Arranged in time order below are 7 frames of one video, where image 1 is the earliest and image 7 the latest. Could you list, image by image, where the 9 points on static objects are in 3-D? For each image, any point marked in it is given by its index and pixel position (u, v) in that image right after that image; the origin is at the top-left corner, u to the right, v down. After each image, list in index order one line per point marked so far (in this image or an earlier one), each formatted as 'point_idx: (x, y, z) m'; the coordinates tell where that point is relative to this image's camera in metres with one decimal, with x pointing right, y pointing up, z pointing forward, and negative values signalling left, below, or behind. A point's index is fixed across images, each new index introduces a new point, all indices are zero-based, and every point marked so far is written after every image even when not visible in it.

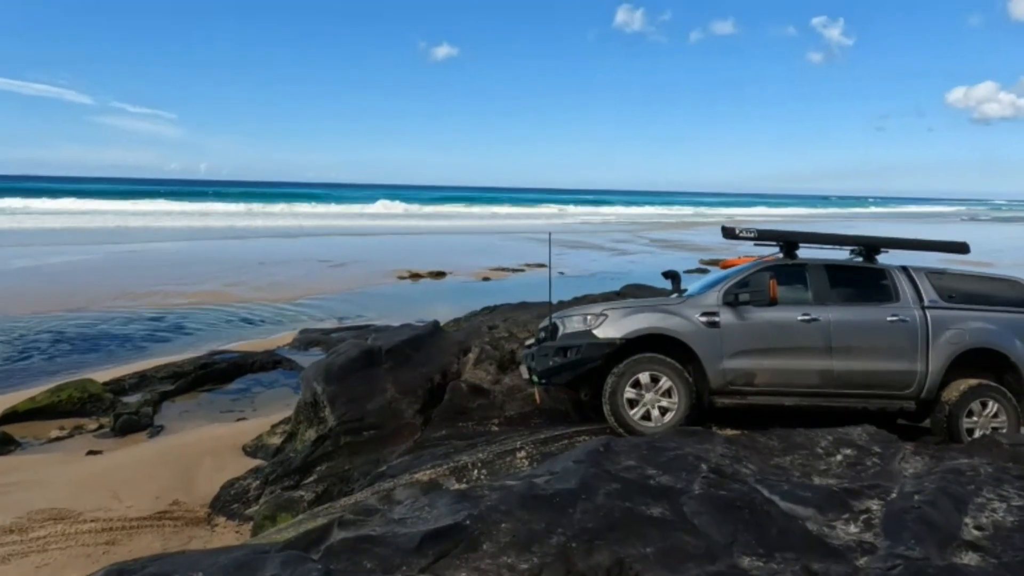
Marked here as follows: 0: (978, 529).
0: (+2.5, -1.3, +3.6) m
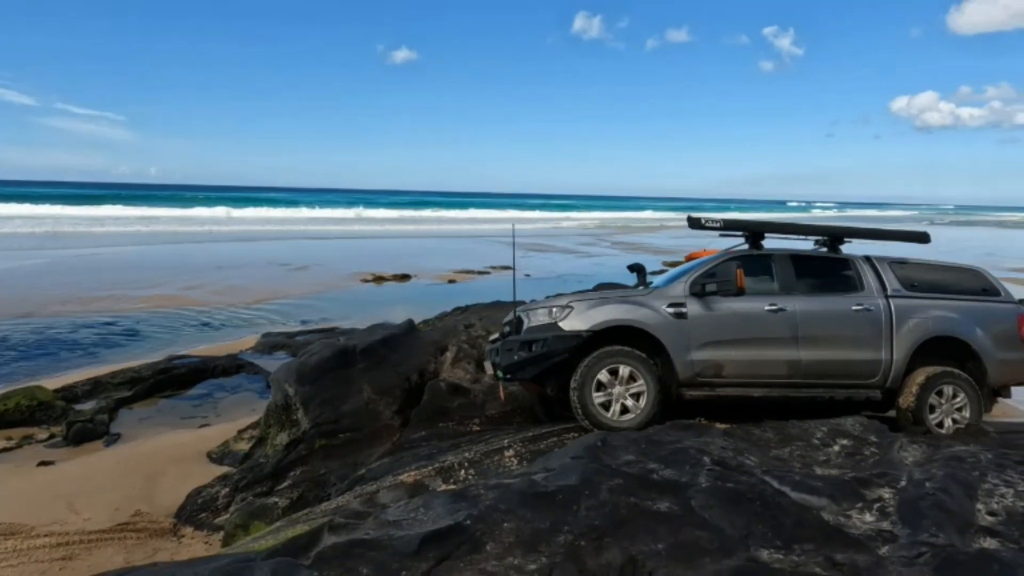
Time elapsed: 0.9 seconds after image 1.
0: (+2.5, -1.2, +3.5) m
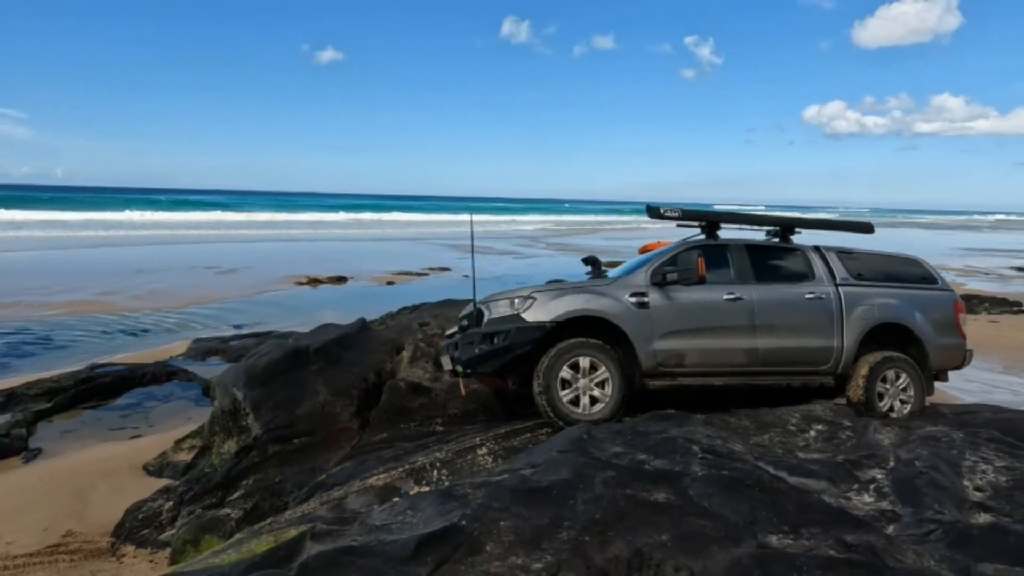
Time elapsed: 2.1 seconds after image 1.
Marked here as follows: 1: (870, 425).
0: (+2.5, -1.1, +3.6) m
1: (+2.6, -1.0, +4.8) m
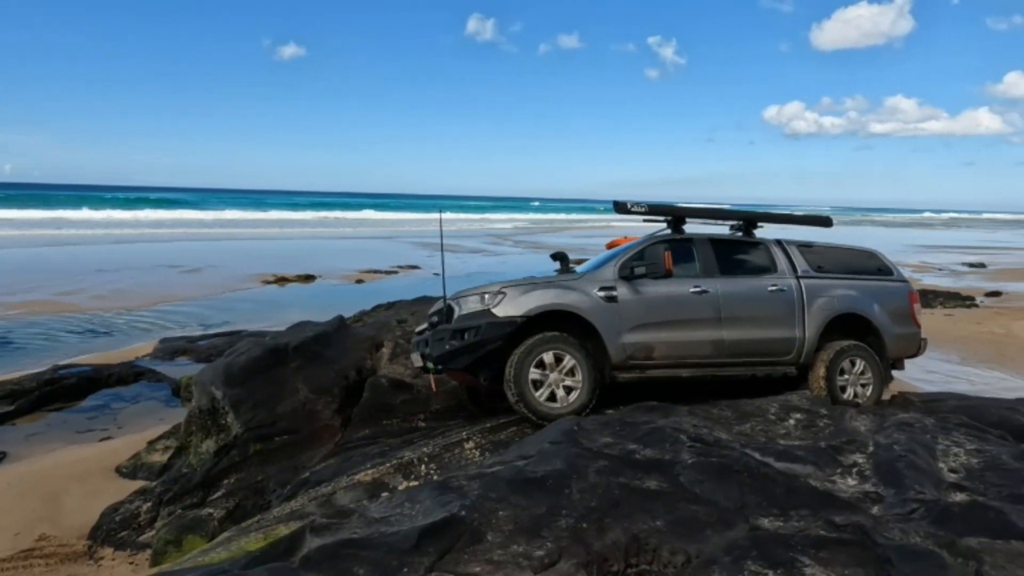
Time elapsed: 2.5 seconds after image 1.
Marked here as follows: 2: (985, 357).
0: (+2.5, -1.0, +3.7) m
1: (+2.5, -0.9, +5.0) m
2: (+9.1, -1.3, +12.9) m
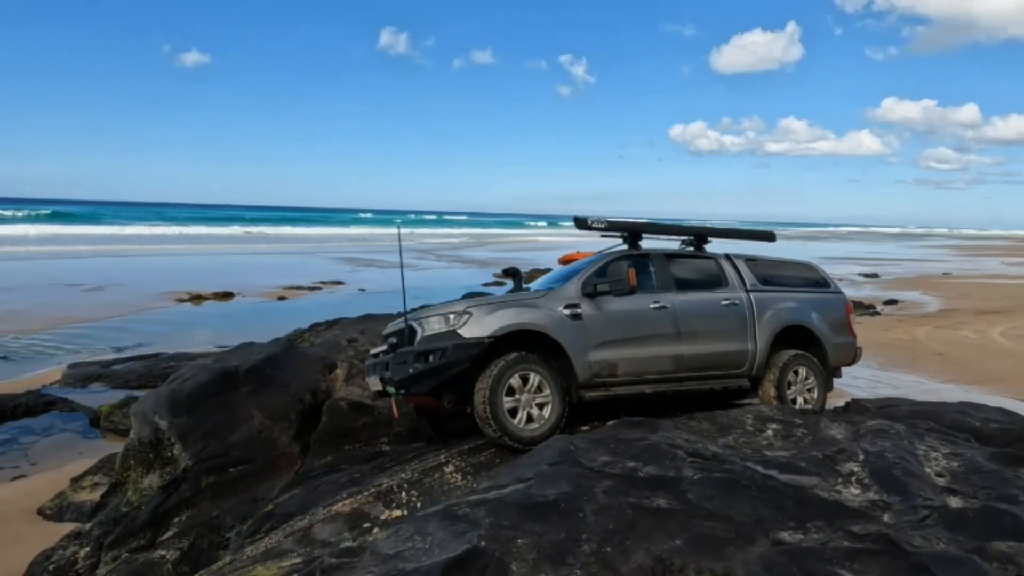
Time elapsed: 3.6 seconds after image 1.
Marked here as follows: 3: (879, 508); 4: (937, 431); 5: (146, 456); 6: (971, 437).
0: (+2.5, -1.1, +3.9) m
1: (+2.4, -1.0, +5.2) m
2: (+8.0, -1.5, +13.9) m
3: (+1.9, -1.1, +3.5) m
4: (+3.1, -1.0, +4.9) m
5: (-3.6, -1.6, +6.5) m
6: (+3.4, -1.1, +4.9) m
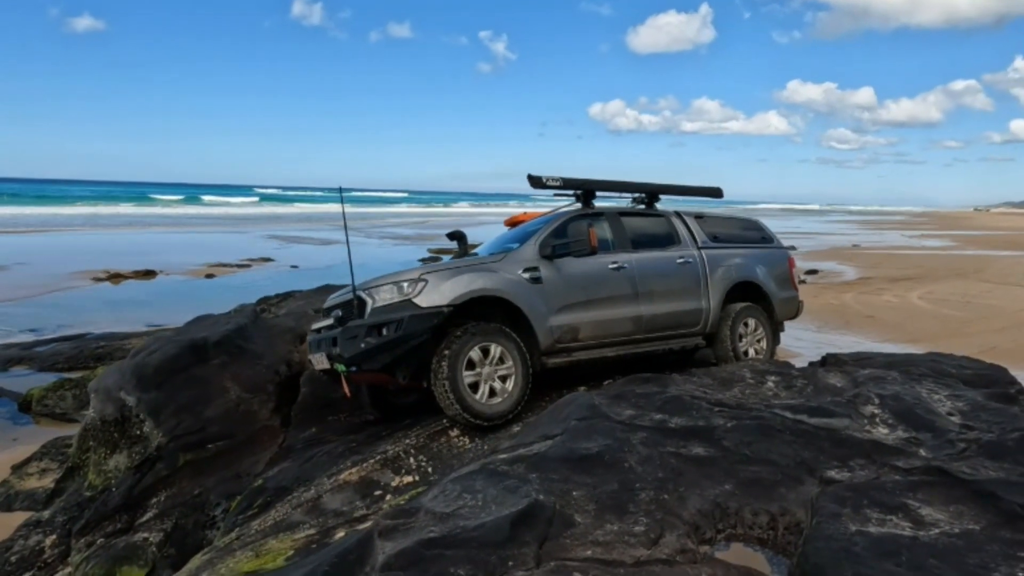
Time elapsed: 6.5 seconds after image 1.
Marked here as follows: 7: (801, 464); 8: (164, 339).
0: (+2.7, -0.8, +4.1) m
1: (+2.4, -0.7, +5.4) m
2: (+7.0, -0.8, +14.6) m
3: (+2.1, -0.8, +3.6) m
4: (+3.2, -0.7, +5.1) m
5: (-3.6, -1.3, +6.0) m
6: (+3.5, -0.7, +5.2) m
7: (+1.5, -0.9, +3.5) m
8: (-3.5, -0.5, +6.6) m
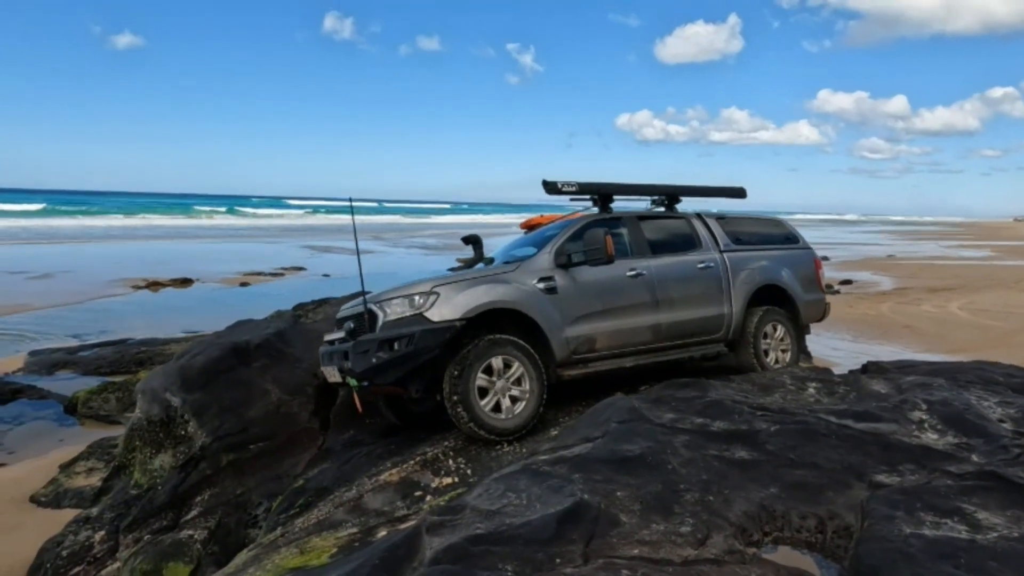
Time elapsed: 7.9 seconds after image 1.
0: (+3.0, -0.8, +4.0) m
1: (+2.7, -0.7, +5.3) m
2: (+7.7, -1.0, +14.3) m
3: (+2.4, -0.9, +3.5) m
4: (+3.5, -0.7, +5.0) m
5: (-3.3, -1.4, +6.1) m
6: (+3.8, -0.8, +5.1) m
7: (+1.7, -1.0, +3.5) m
8: (-3.1, -0.6, +6.8) m
